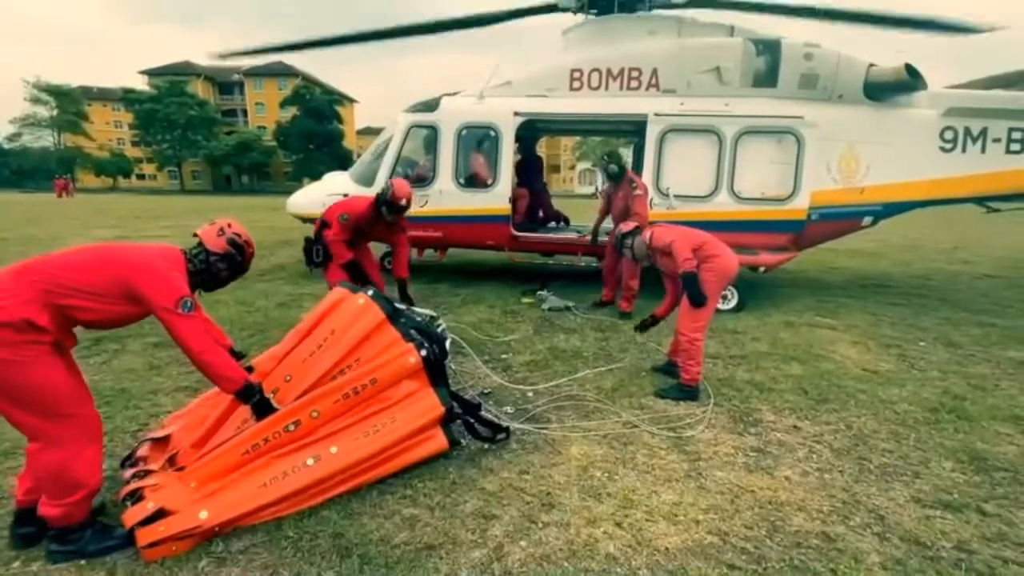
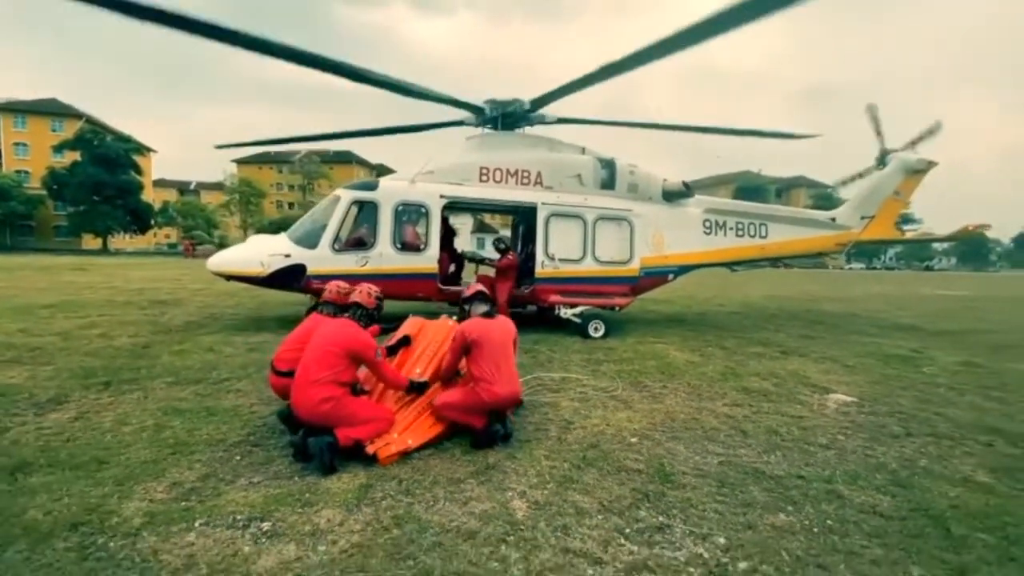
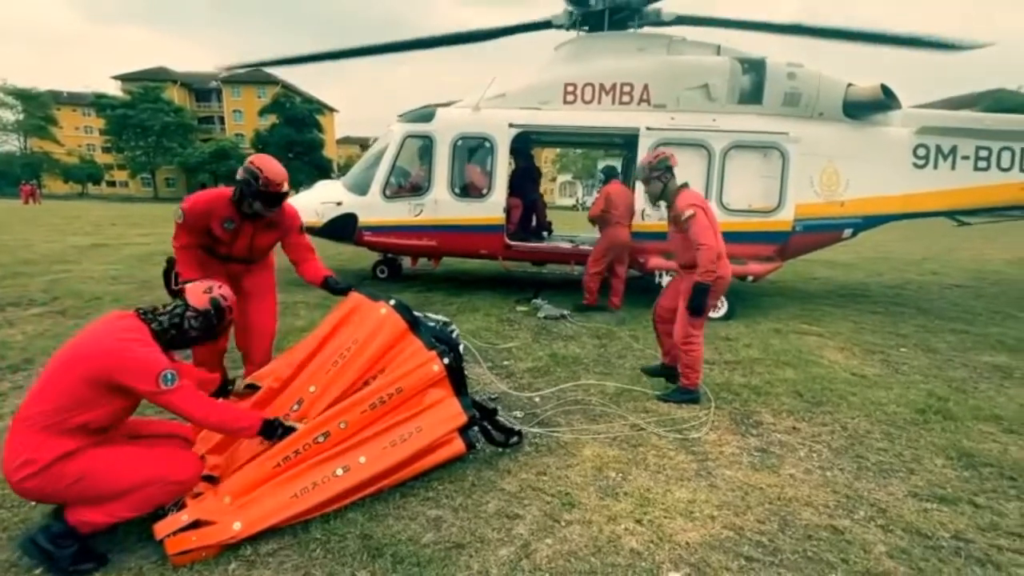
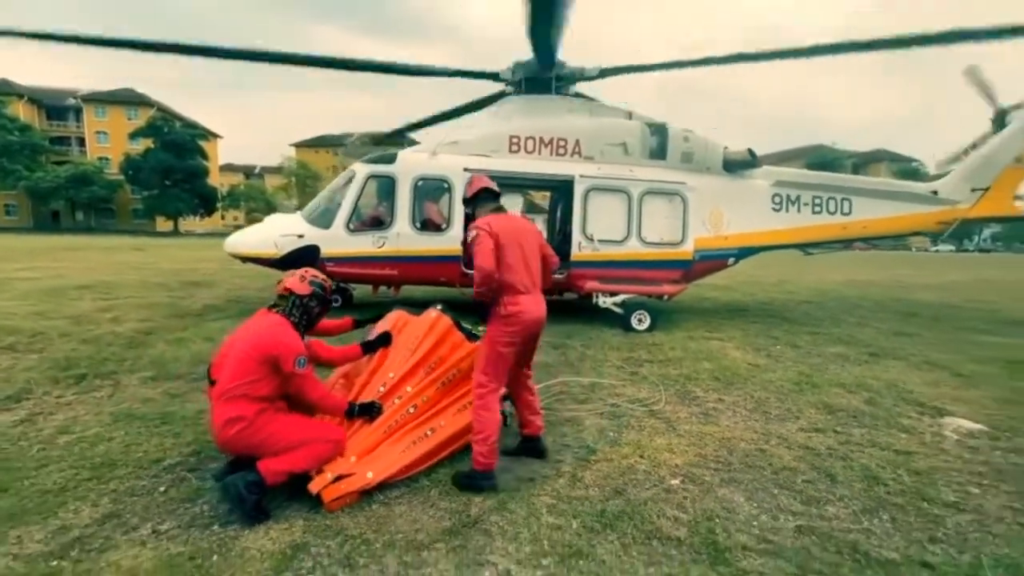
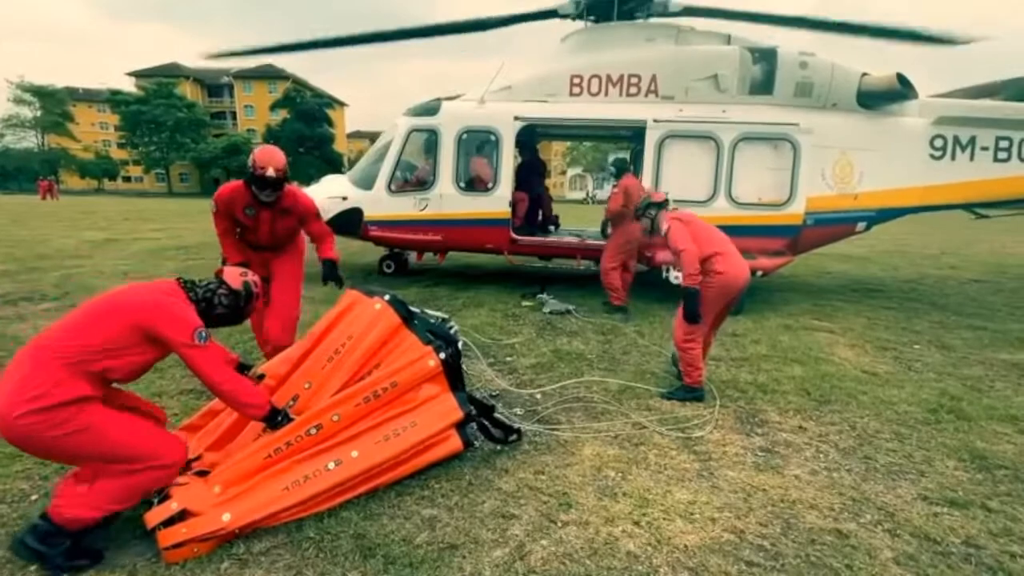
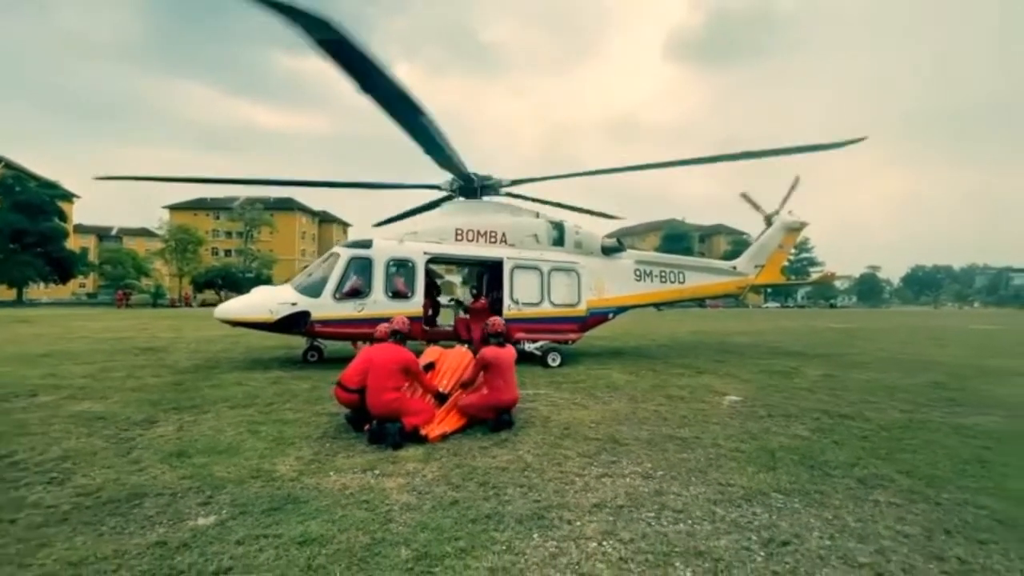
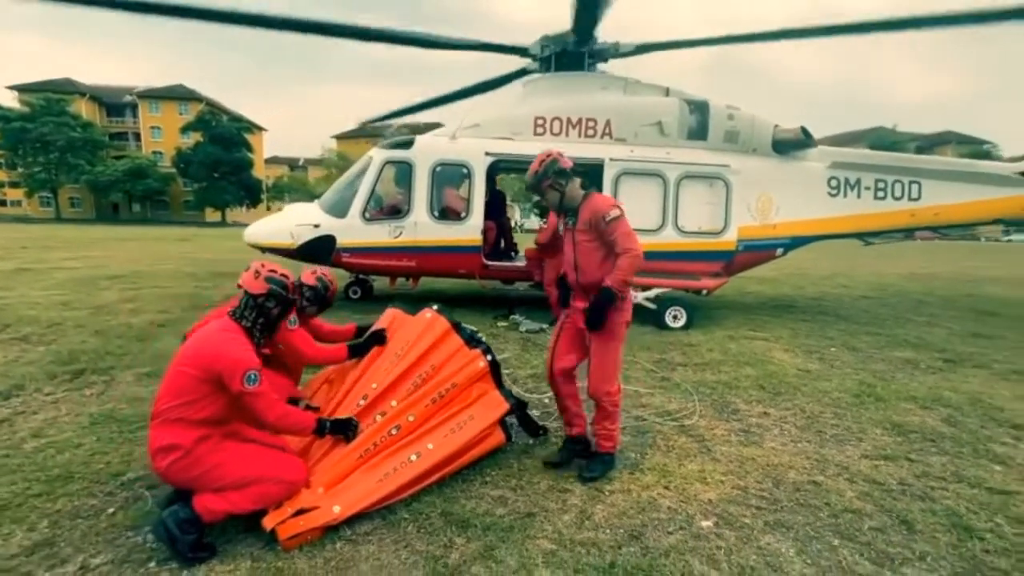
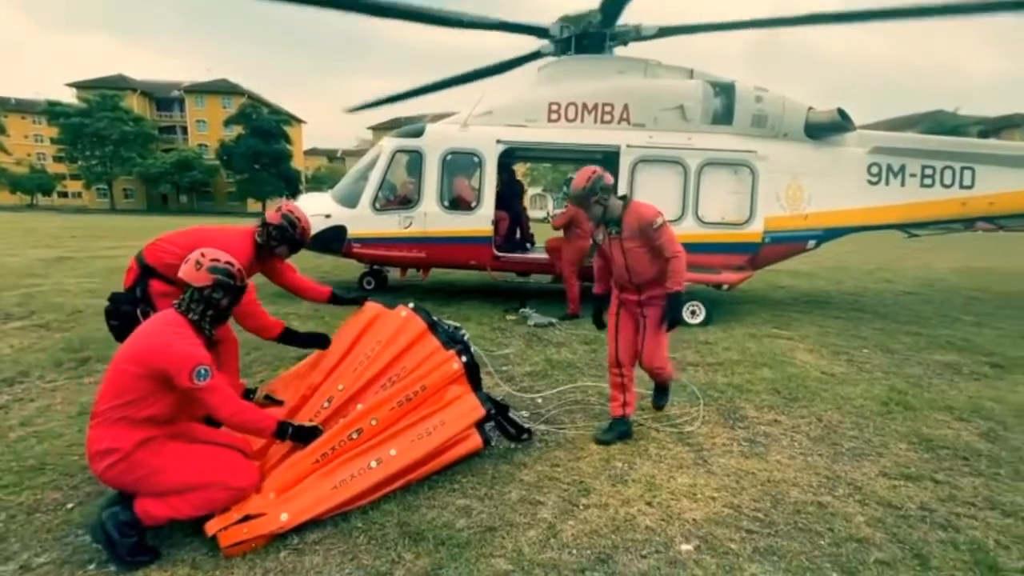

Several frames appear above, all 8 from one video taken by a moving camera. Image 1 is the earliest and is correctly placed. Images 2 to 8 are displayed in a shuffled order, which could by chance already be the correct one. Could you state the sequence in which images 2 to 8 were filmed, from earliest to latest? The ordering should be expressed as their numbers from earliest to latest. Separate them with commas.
5, 3, 8, 7, 4, 2, 6
